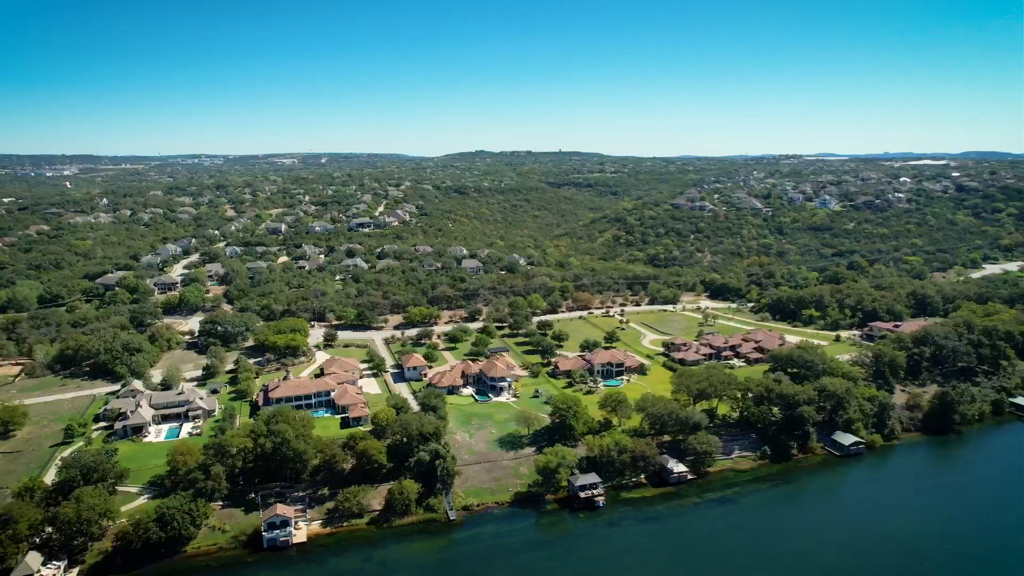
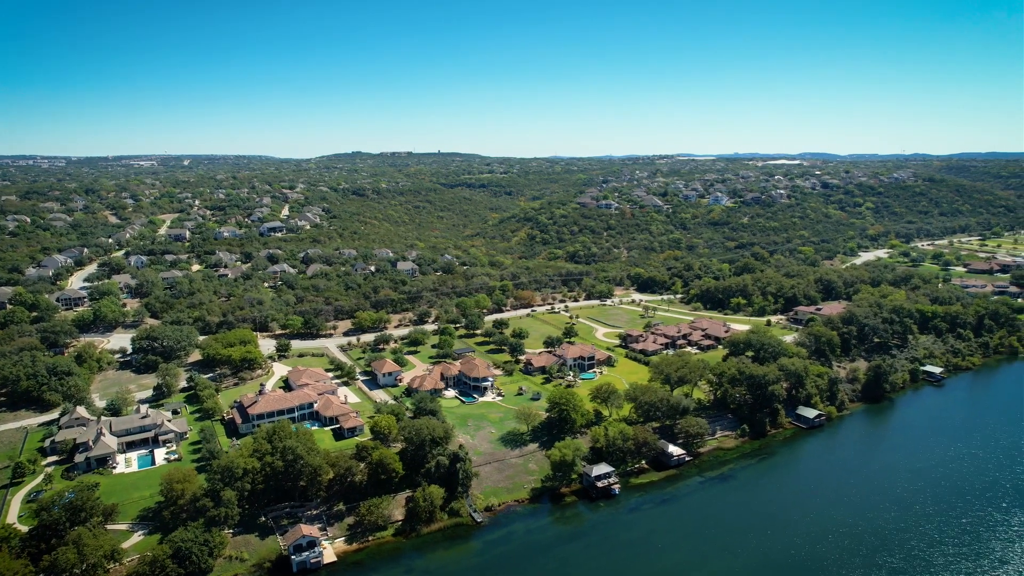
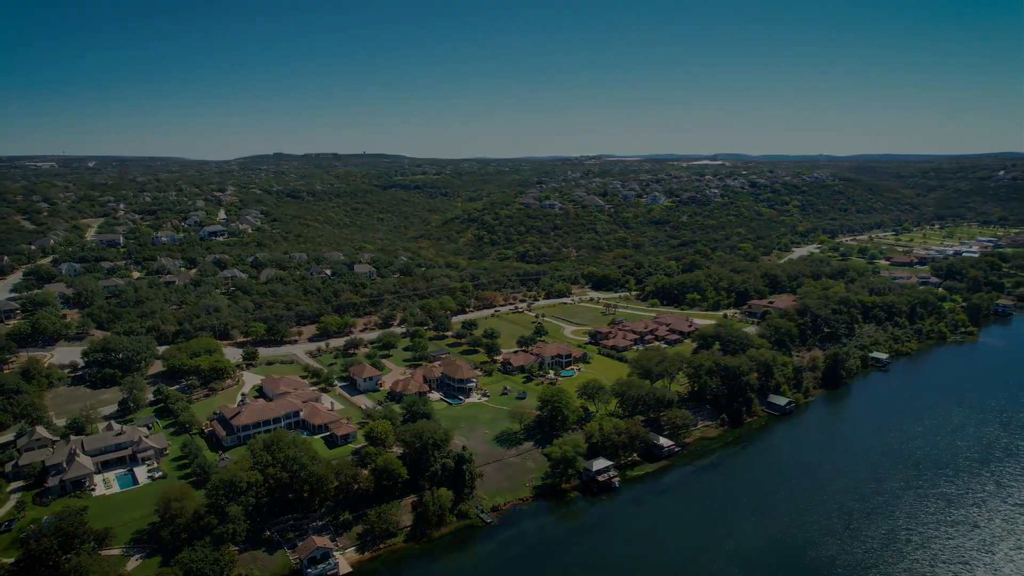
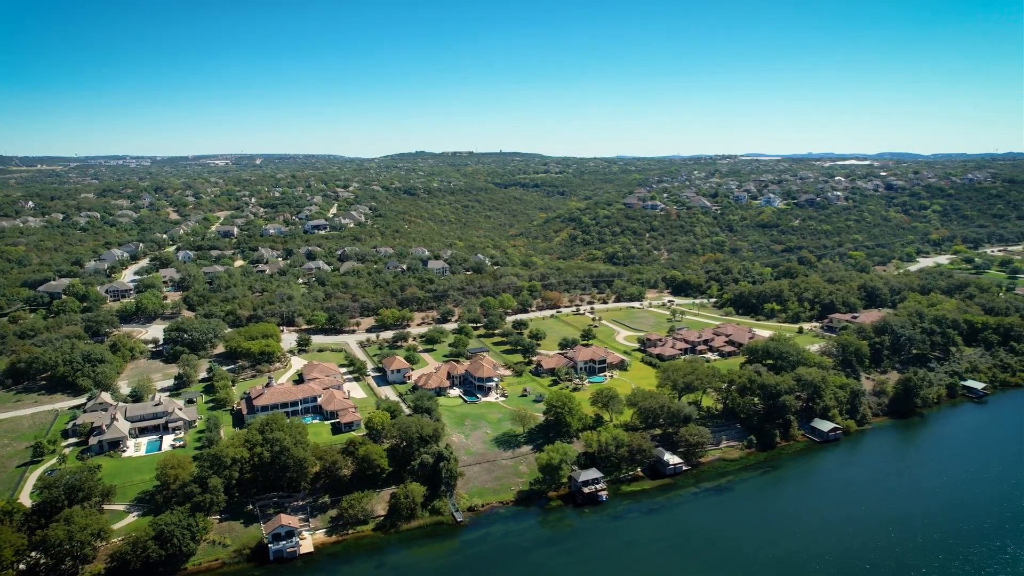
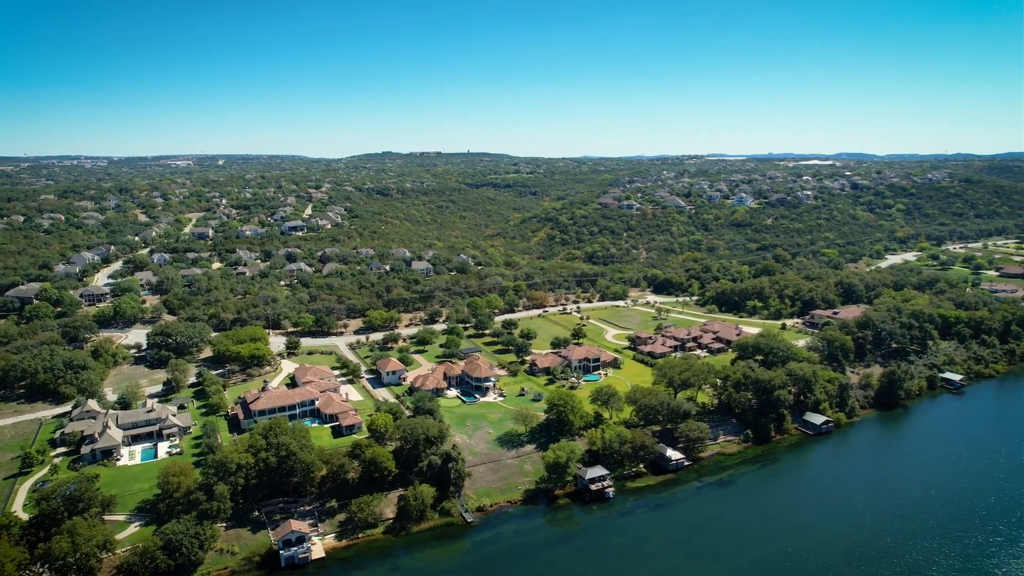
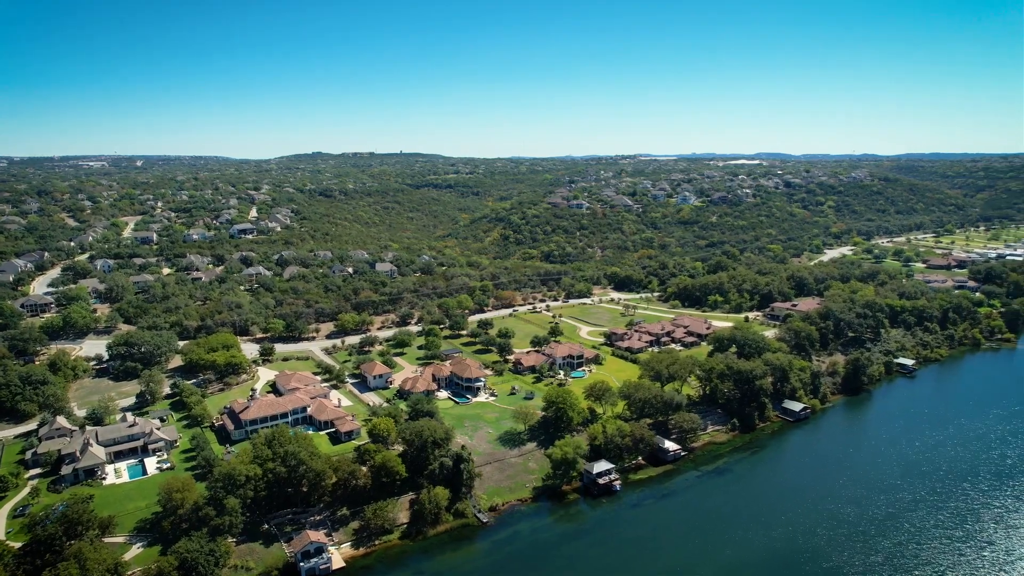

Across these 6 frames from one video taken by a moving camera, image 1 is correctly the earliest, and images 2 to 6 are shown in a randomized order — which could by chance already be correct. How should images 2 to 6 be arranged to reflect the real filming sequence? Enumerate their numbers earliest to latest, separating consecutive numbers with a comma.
4, 5, 2, 6, 3
